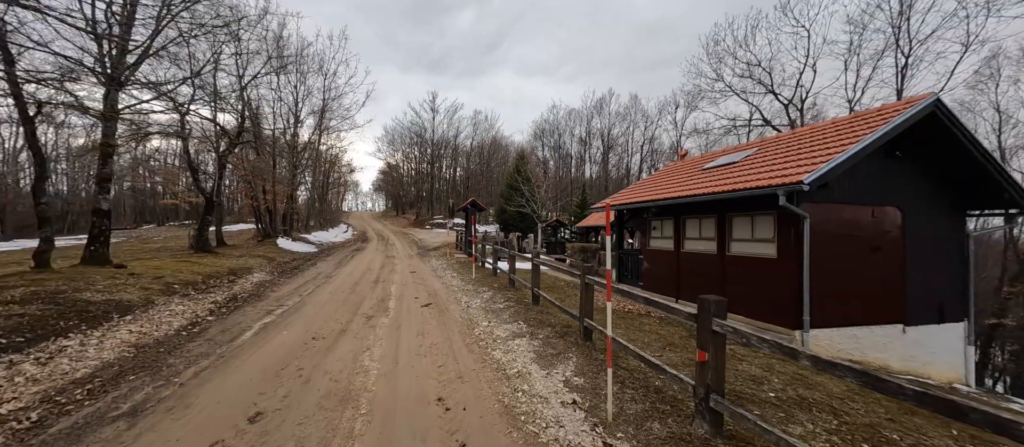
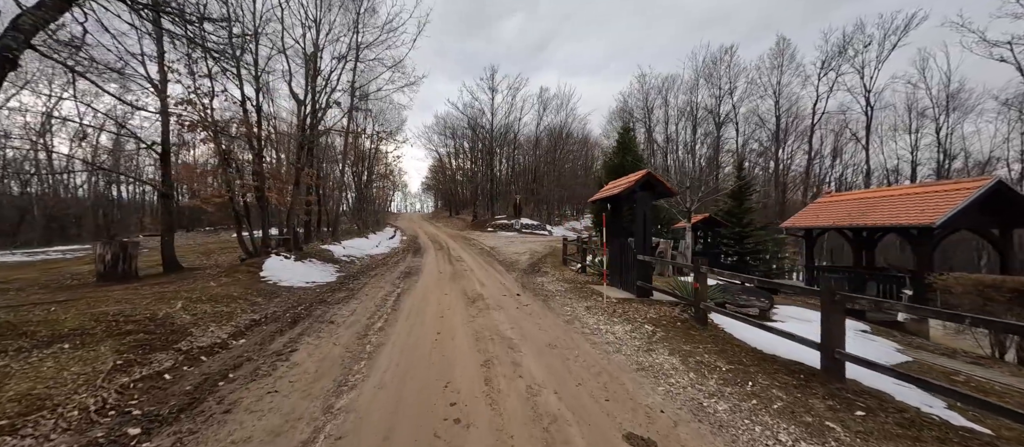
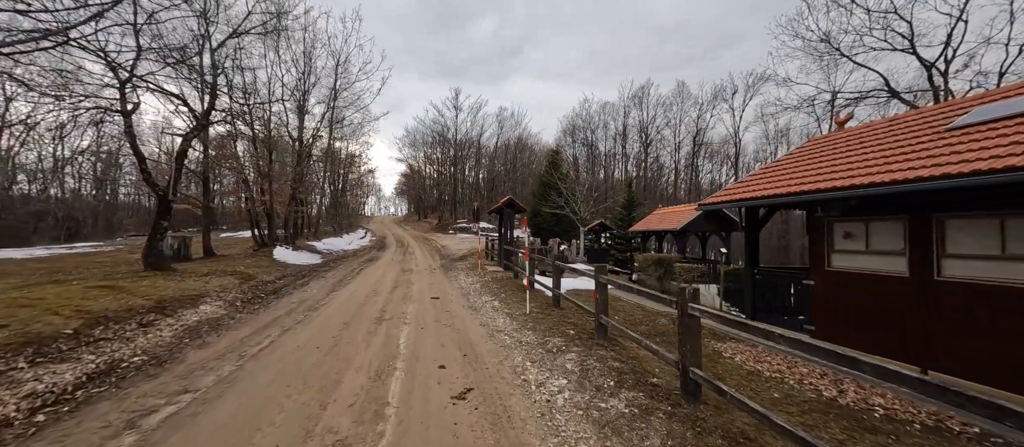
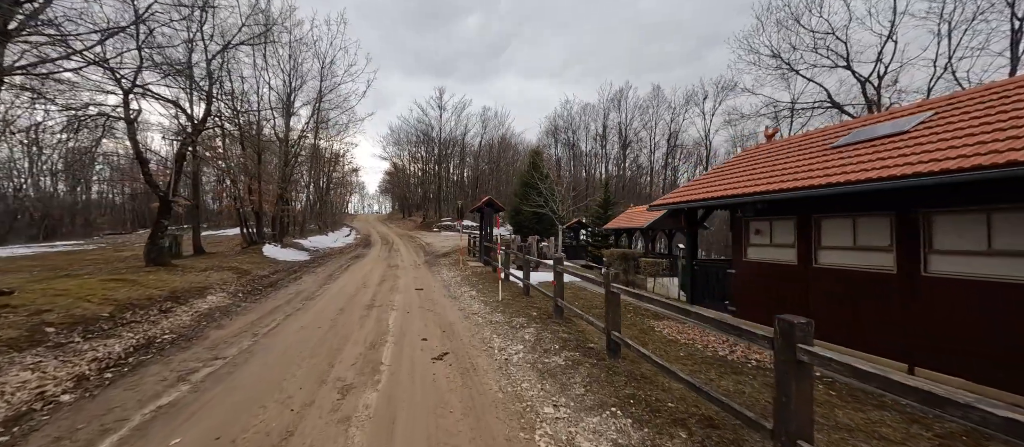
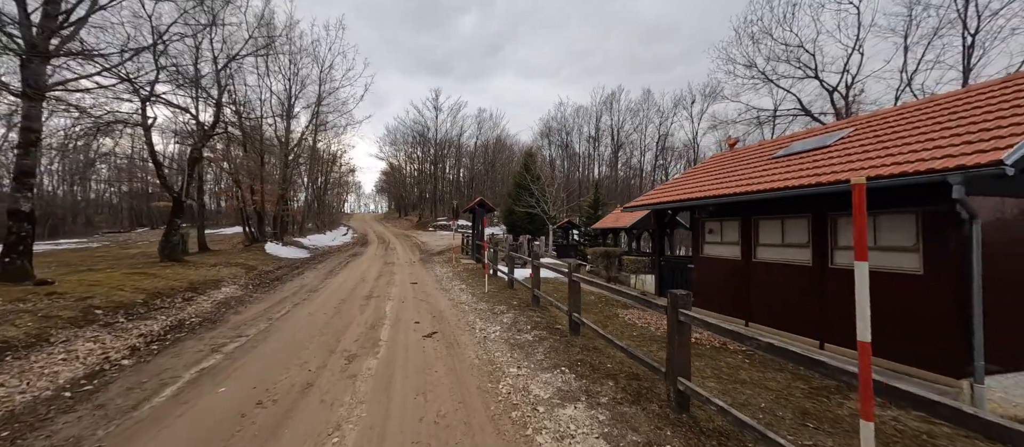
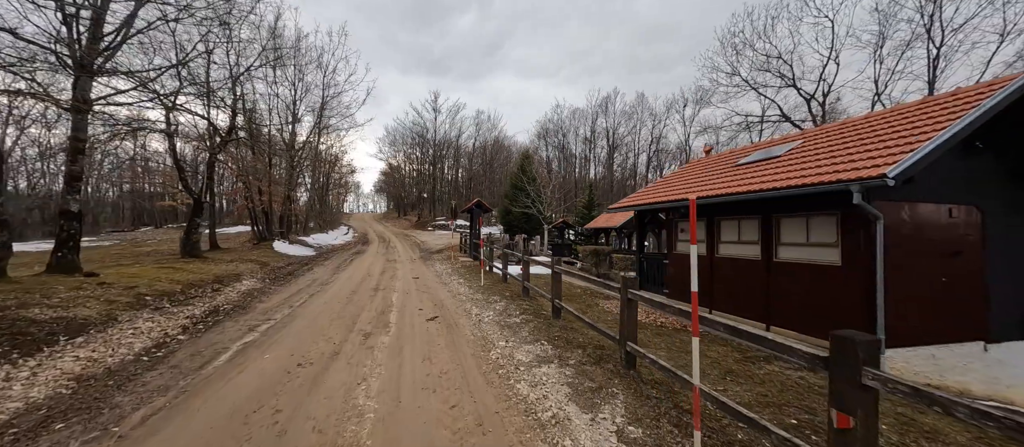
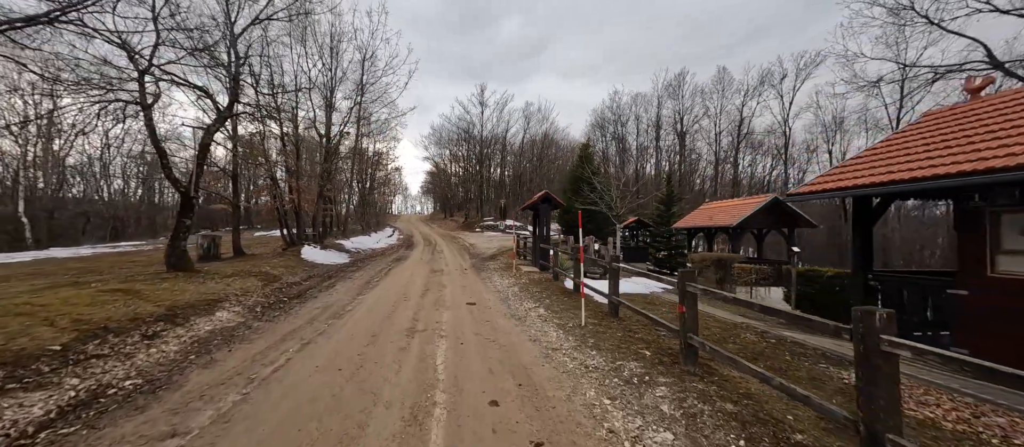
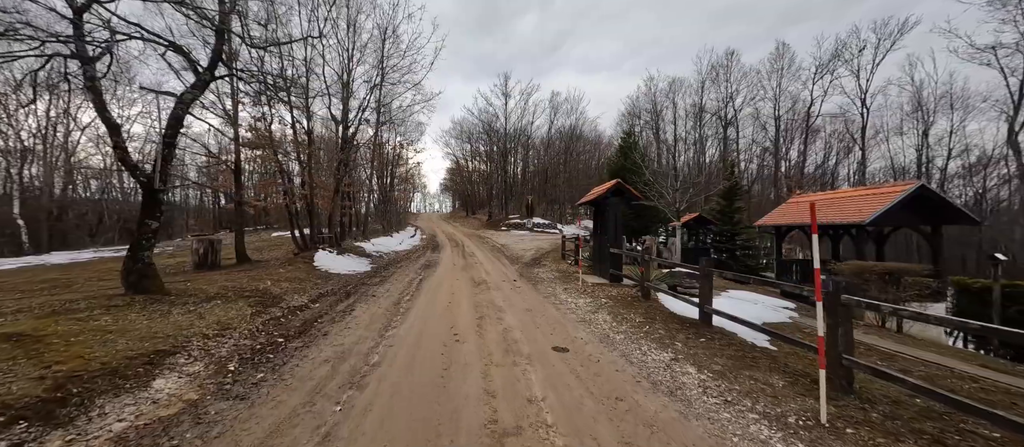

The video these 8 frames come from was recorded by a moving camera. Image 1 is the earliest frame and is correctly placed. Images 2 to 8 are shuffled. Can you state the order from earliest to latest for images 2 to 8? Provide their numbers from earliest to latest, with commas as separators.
6, 5, 4, 3, 7, 8, 2
